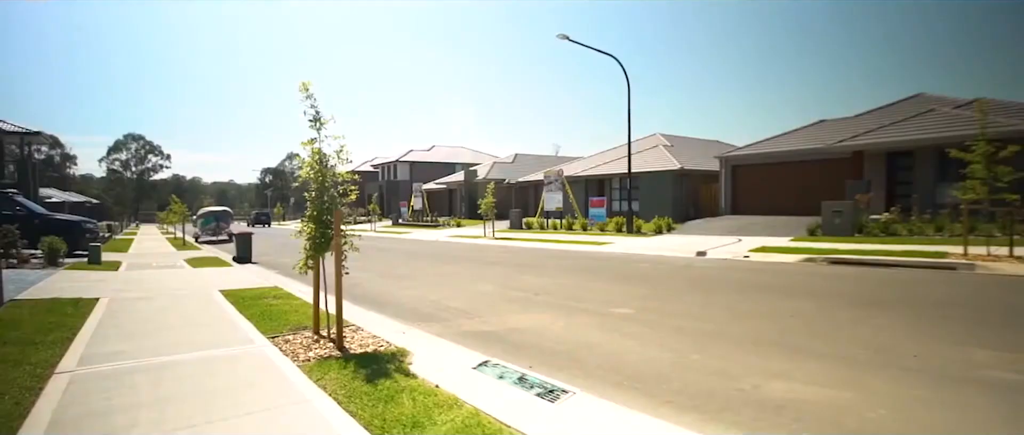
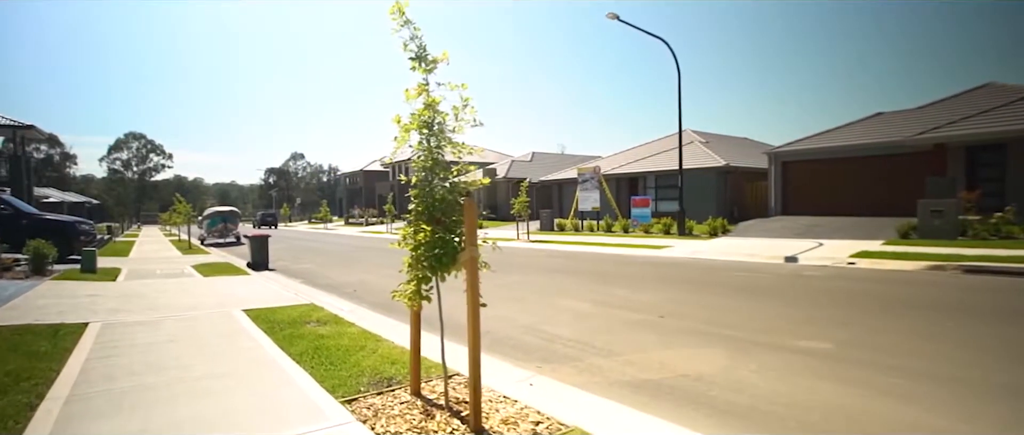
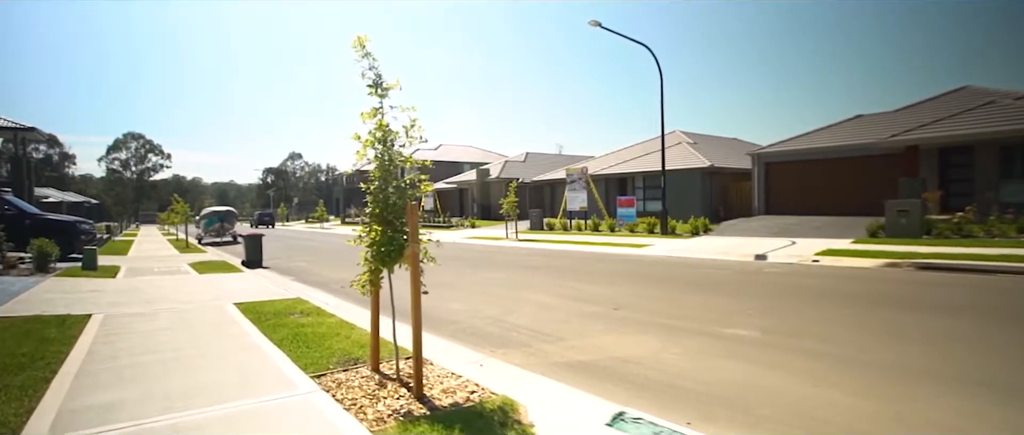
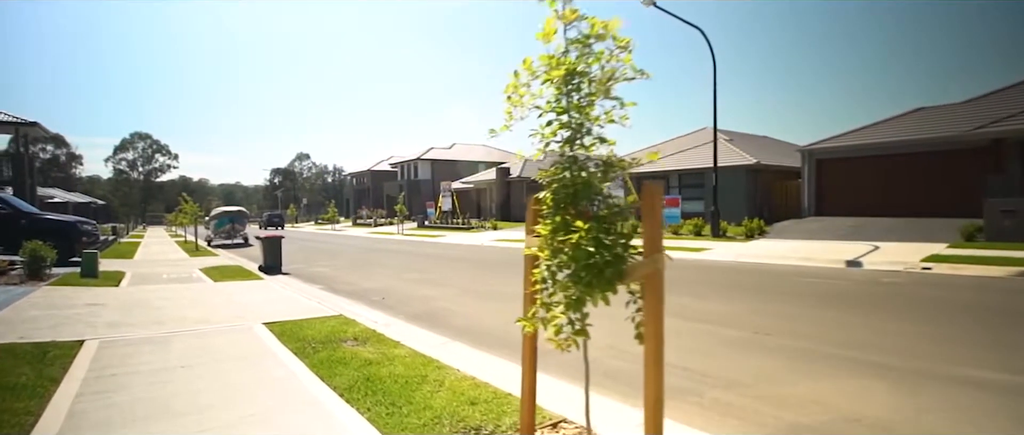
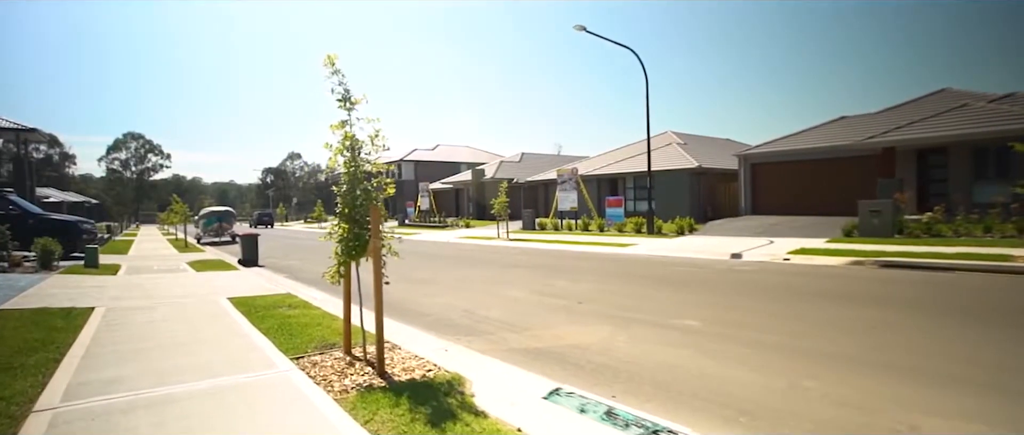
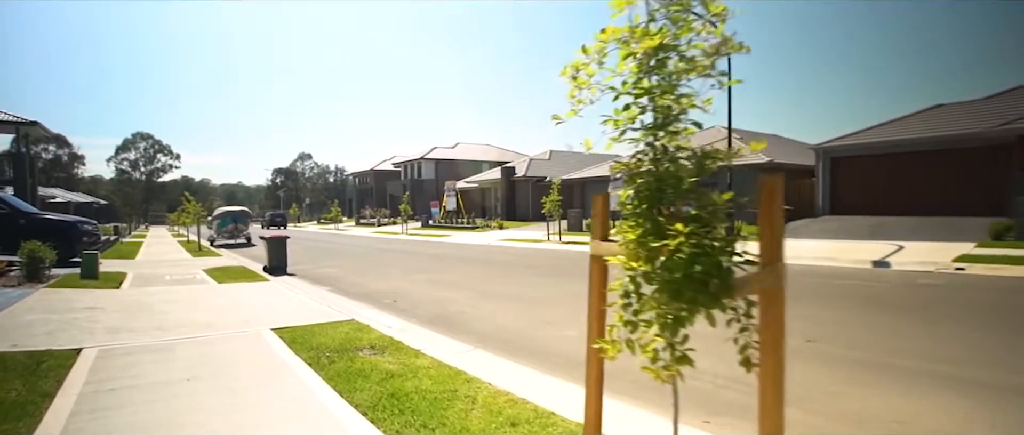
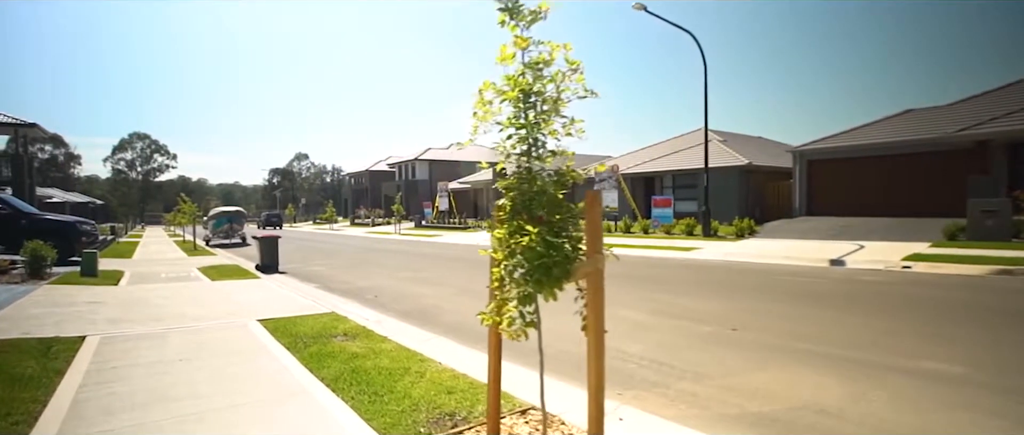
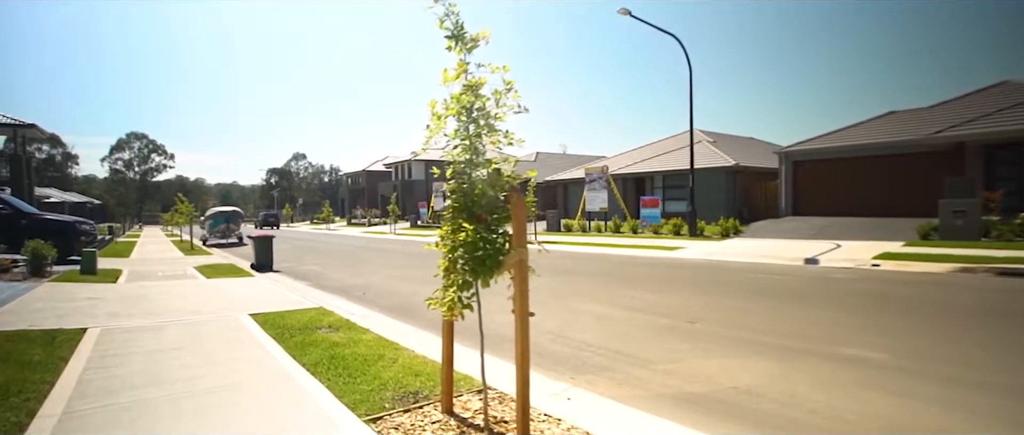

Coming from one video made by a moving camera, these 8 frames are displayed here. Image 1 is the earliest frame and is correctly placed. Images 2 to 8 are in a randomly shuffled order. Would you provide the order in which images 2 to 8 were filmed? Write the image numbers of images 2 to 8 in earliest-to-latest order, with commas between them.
5, 3, 2, 8, 7, 4, 6
